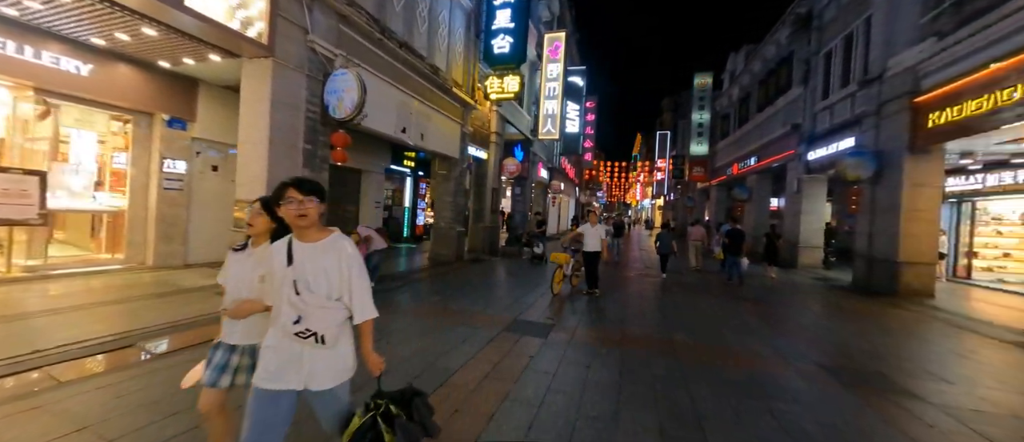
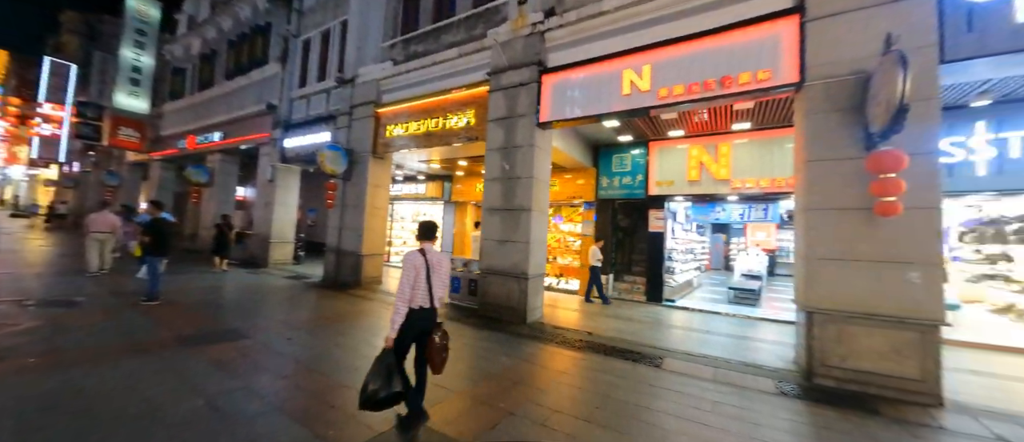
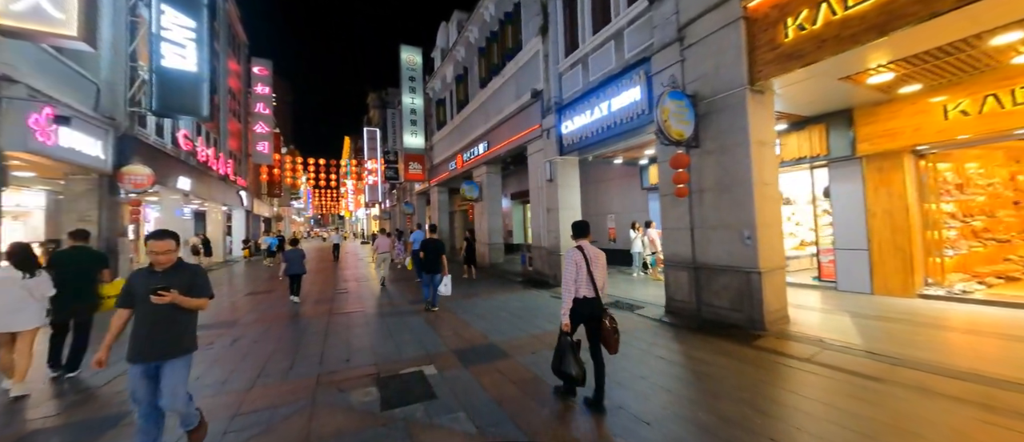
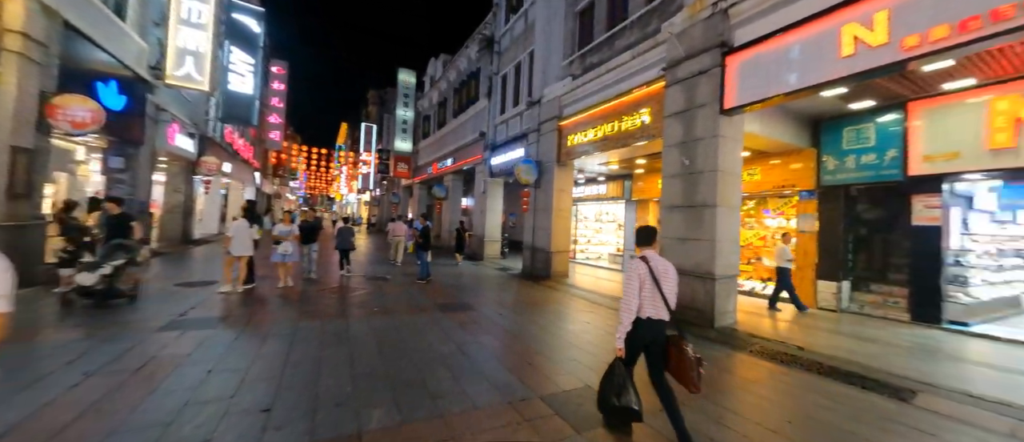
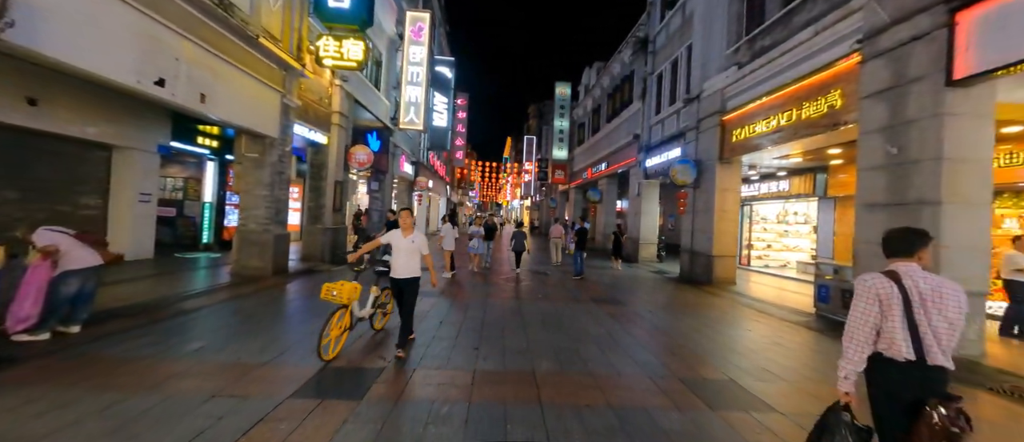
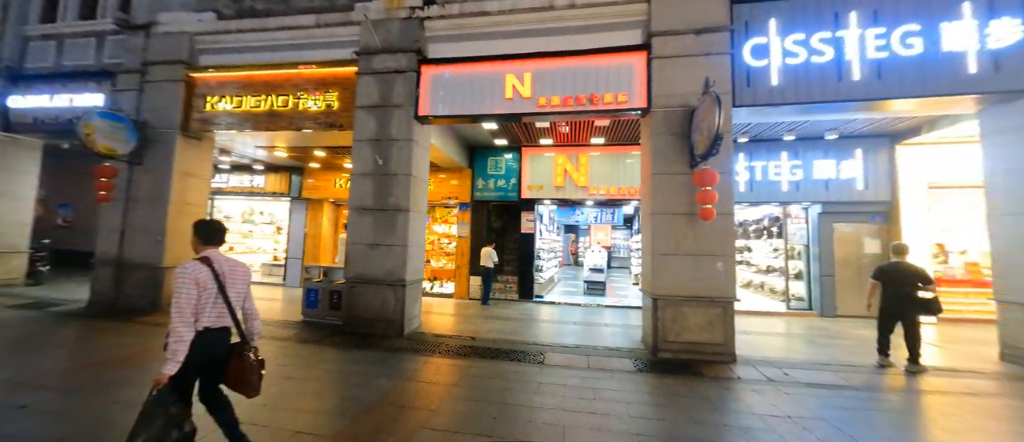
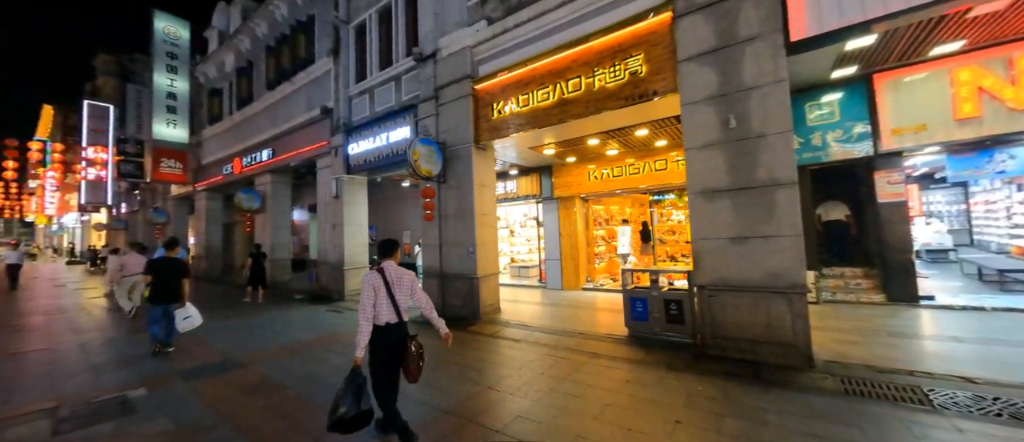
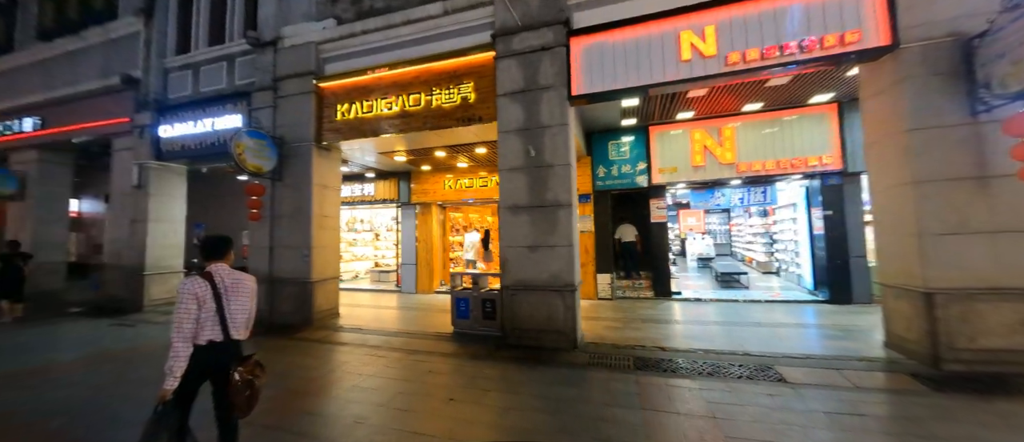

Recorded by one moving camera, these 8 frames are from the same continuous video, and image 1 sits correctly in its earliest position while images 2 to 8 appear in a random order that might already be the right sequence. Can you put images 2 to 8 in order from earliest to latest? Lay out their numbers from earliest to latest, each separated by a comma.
5, 4, 2, 6, 8, 7, 3
